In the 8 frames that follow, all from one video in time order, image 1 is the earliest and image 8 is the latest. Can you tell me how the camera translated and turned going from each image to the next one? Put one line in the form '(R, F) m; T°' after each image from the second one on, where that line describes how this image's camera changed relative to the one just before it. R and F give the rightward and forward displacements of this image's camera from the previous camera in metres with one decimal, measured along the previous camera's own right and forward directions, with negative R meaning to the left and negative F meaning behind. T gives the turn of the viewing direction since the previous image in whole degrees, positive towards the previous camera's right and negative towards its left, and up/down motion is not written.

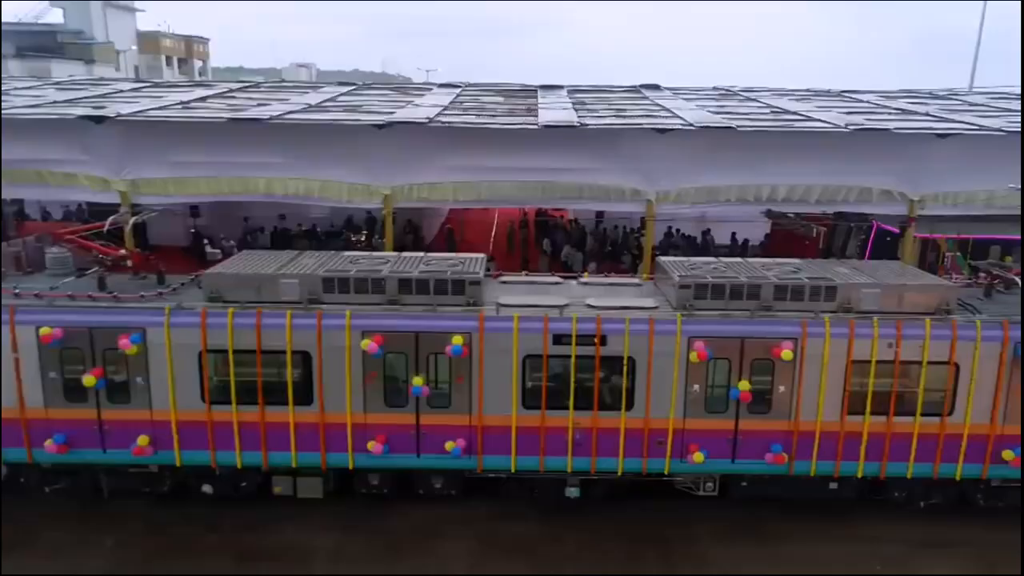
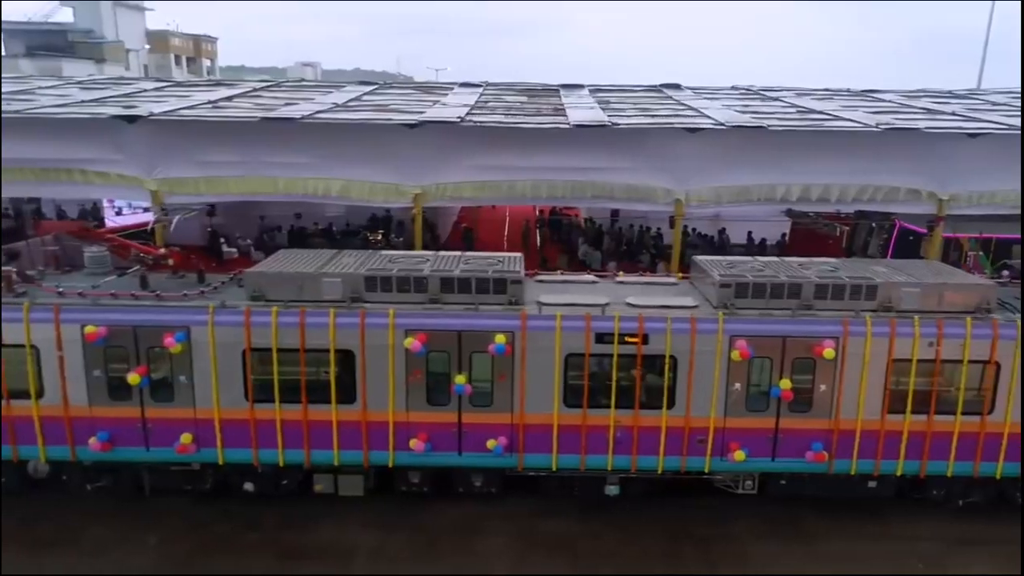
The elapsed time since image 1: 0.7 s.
(-0.5, 0.0) m; 0°
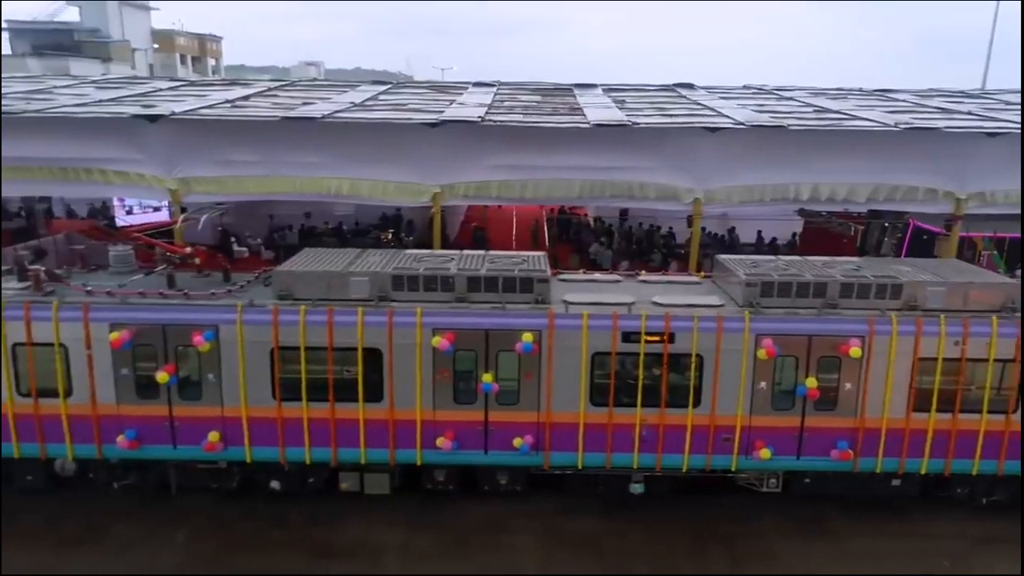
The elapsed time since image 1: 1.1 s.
(-0.3, 0.0) m; 0°
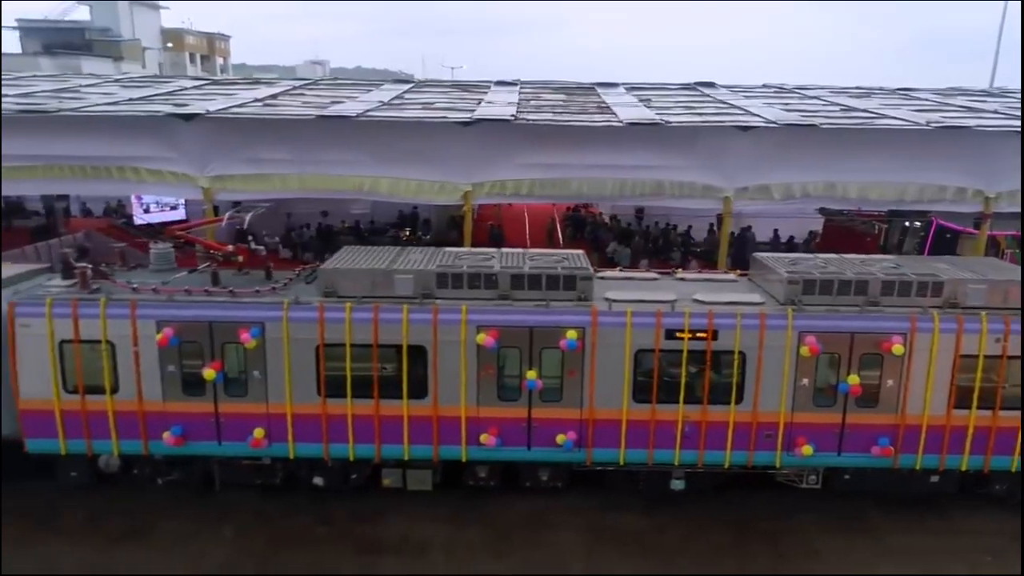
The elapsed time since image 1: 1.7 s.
(-0.5, -0.1) m; 0°
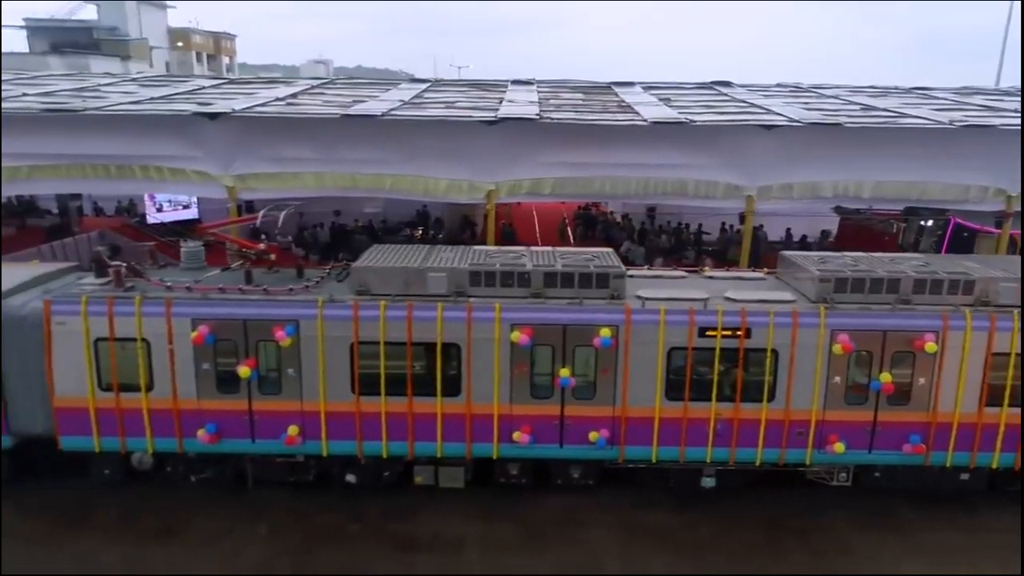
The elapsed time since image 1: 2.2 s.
(-0.4, 0.0) m; 0°
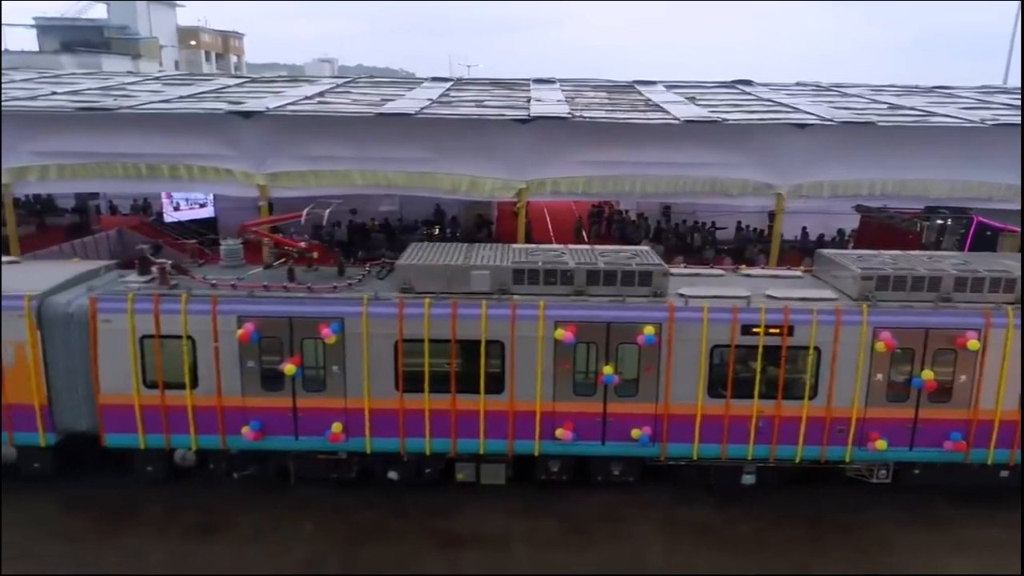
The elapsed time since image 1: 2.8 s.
(-0.5, 0.0) m; 0°
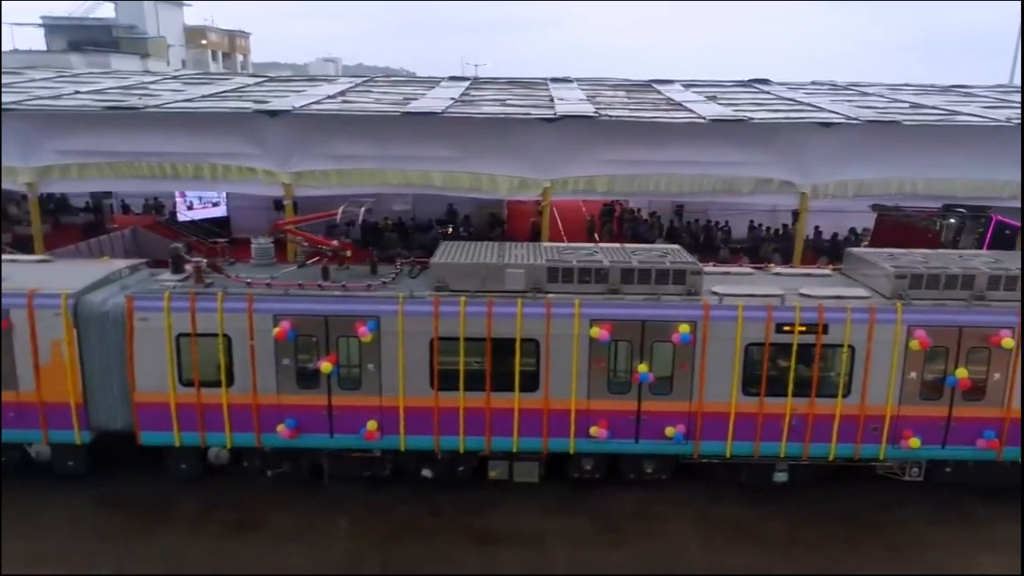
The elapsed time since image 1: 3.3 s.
(-0.4, 0.0) m; 0°
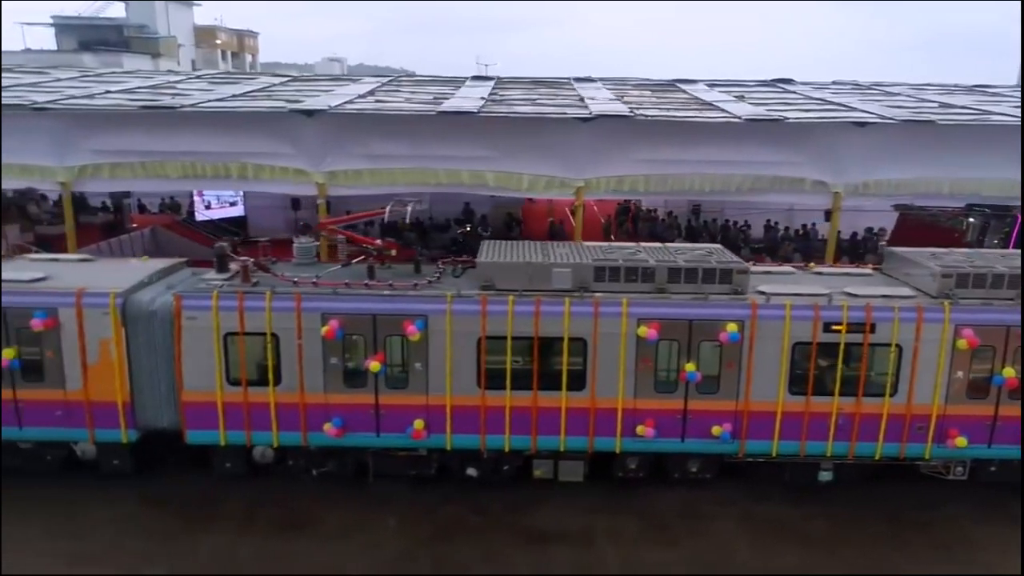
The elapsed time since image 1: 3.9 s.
(-0.5, 0.0) m; 0°
